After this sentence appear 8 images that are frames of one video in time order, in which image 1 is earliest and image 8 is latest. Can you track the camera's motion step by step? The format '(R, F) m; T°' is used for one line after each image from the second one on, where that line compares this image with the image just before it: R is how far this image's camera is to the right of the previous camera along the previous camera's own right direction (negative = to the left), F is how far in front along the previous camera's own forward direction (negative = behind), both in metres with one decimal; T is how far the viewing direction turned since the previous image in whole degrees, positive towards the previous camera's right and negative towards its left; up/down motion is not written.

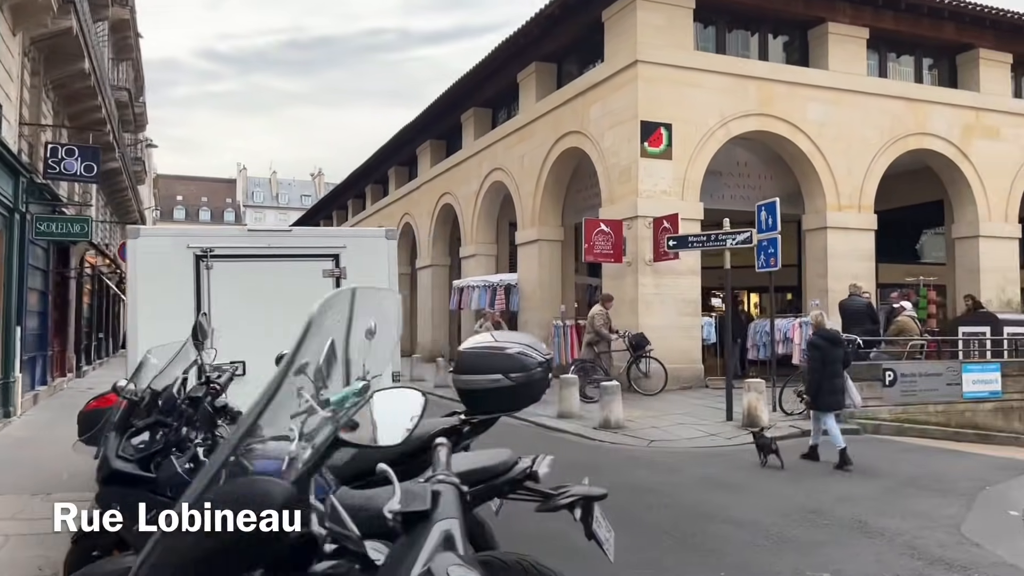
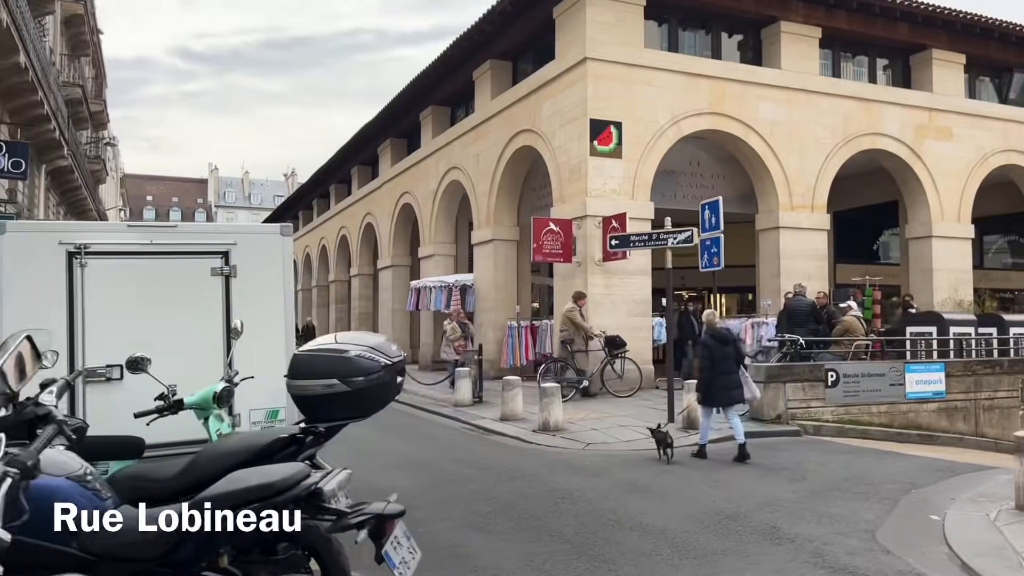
(+0.6, +0.2) m; +2°
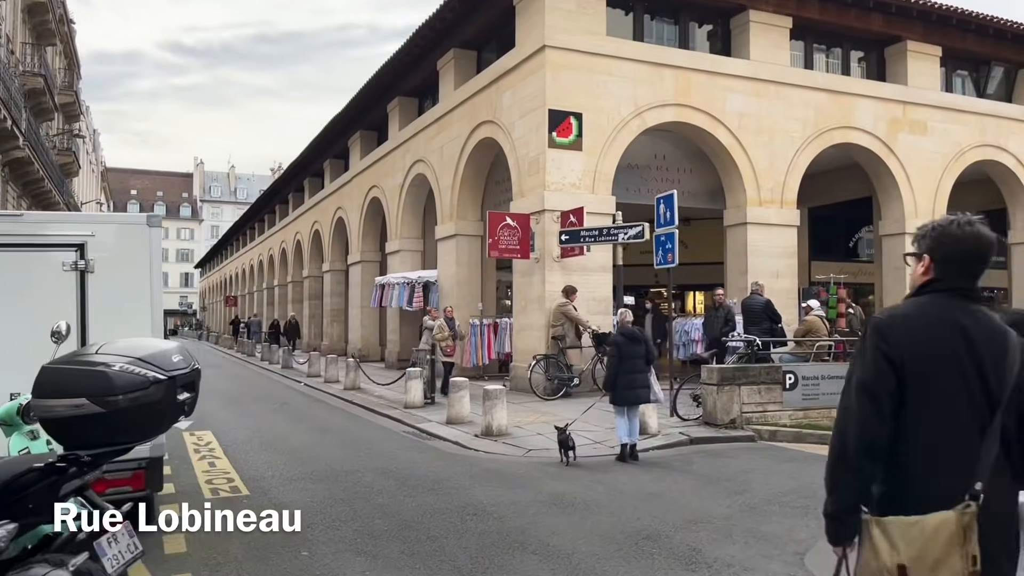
(+0.7, +0.6) m; +1°
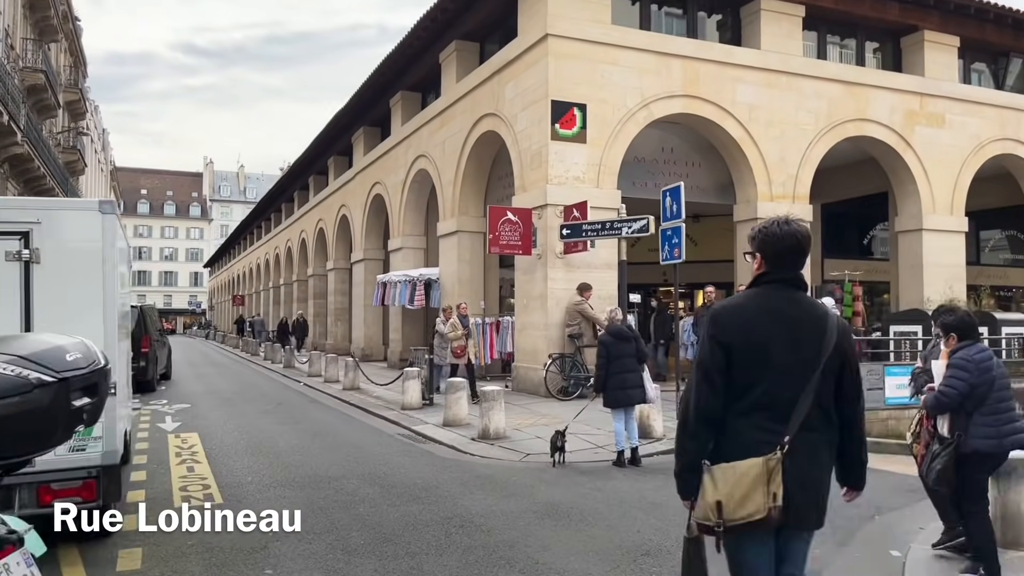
(+0.2, +0.5) m; -1°
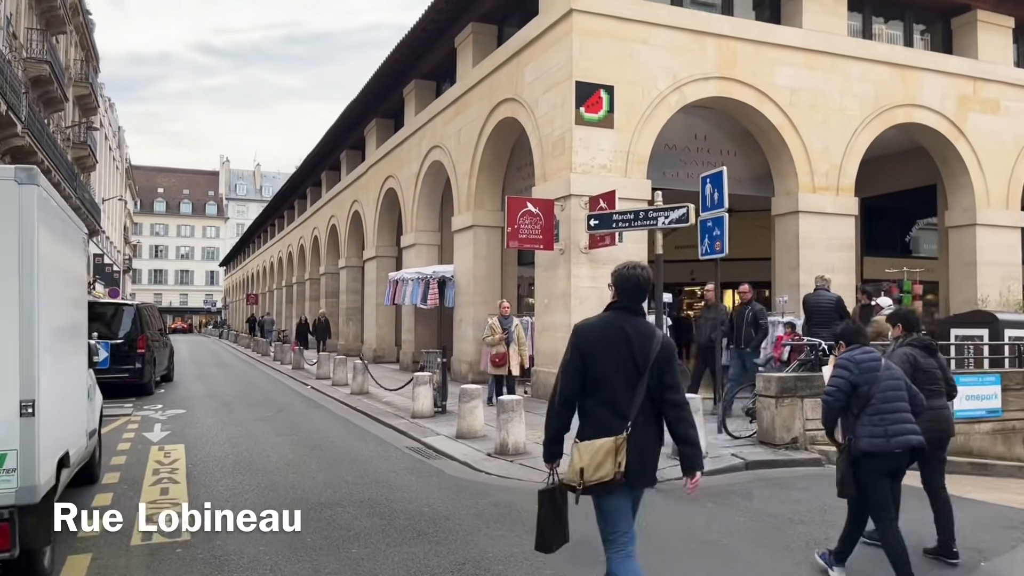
(-0.1, +1.1) m; -1°
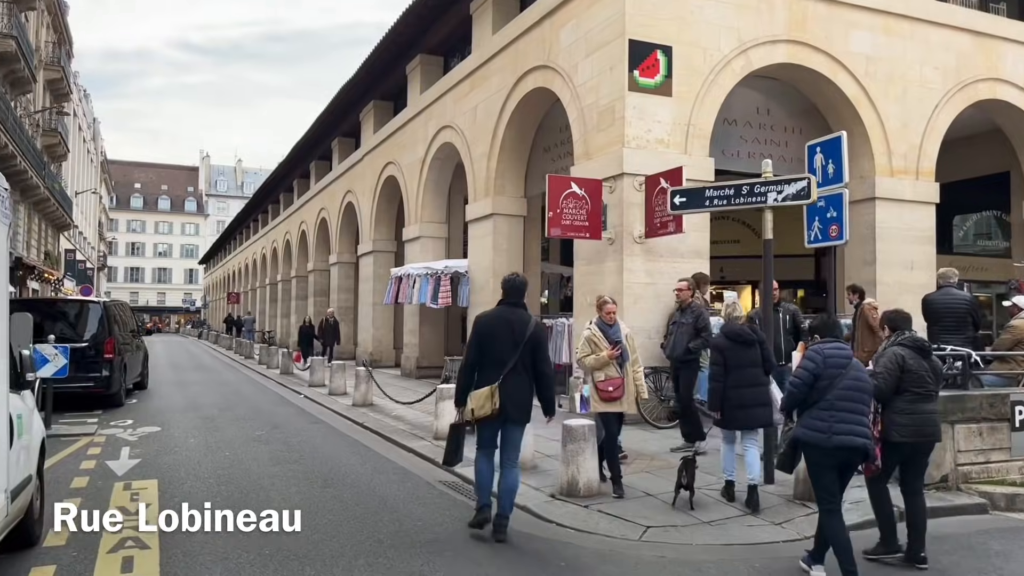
(-0.8, +2.0) m; +1°
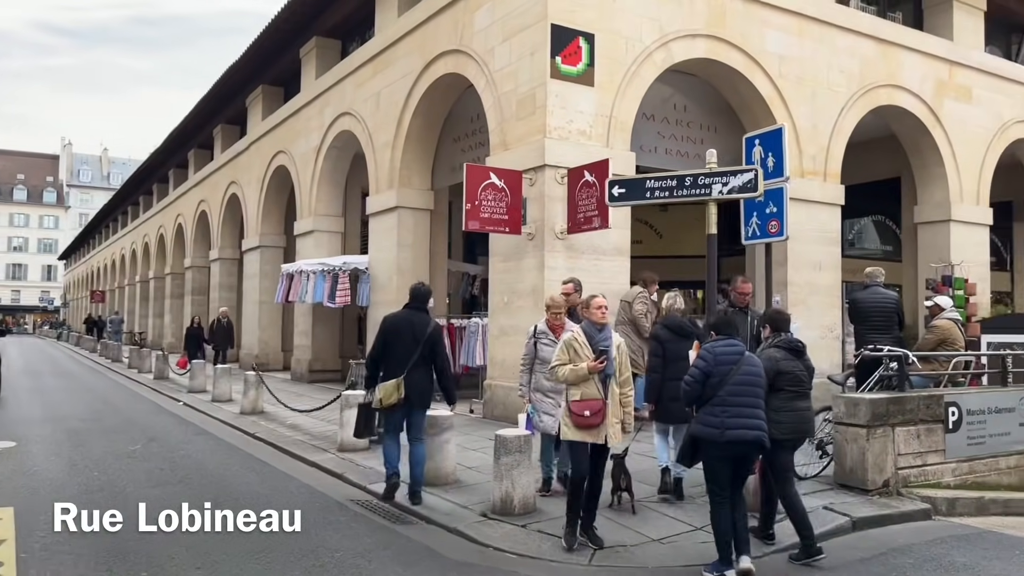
(-0.4, +0.7) m; +8°
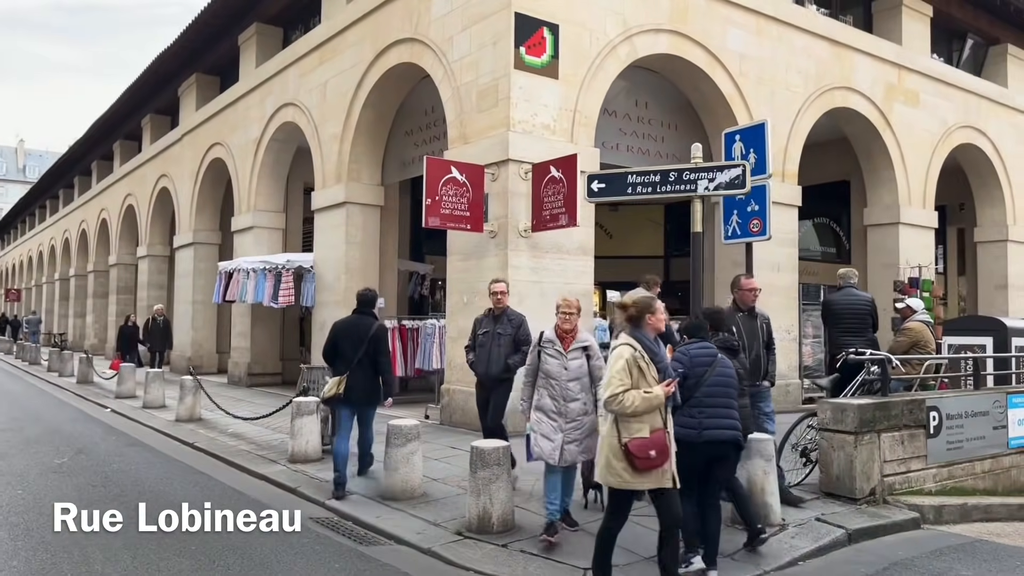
(-0.3, +0.5) m; +5°
